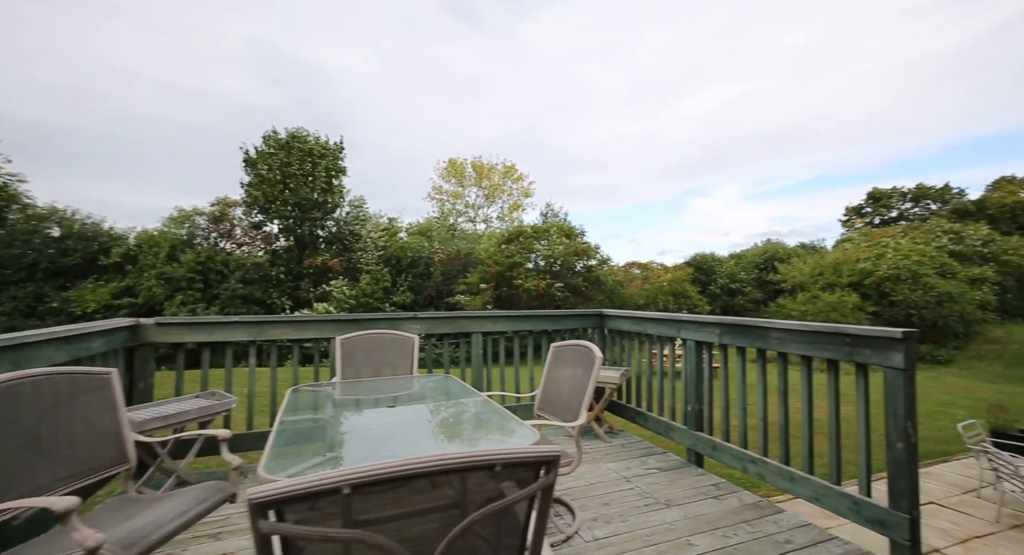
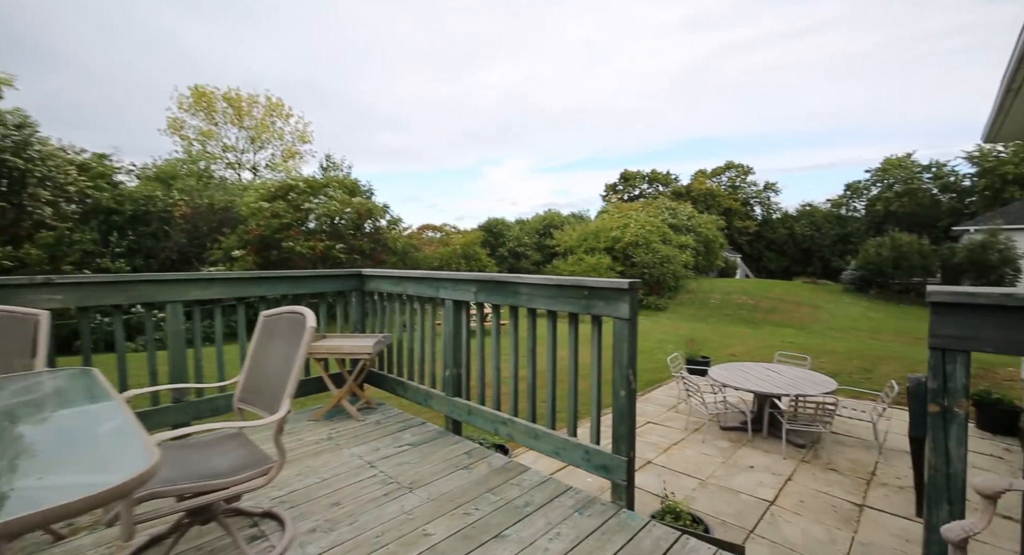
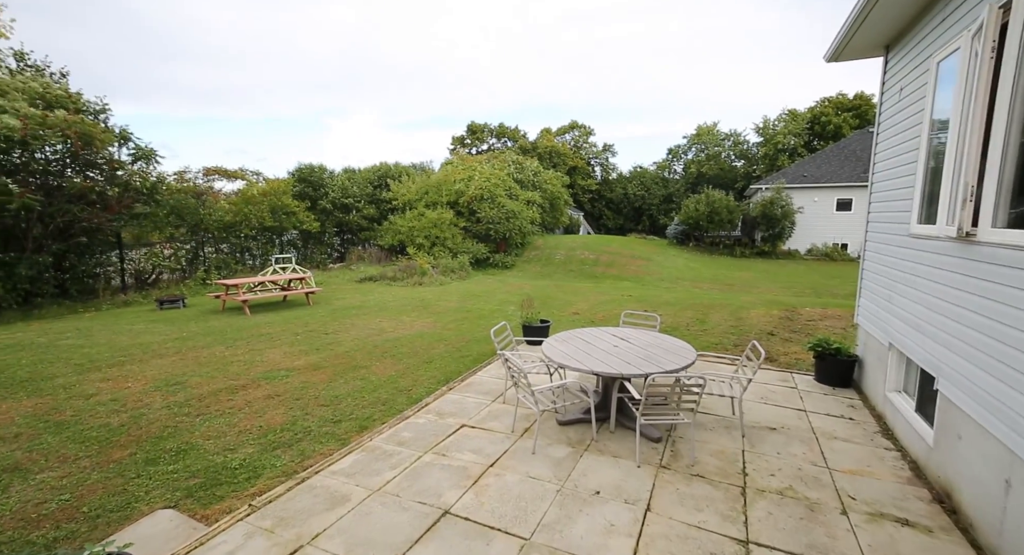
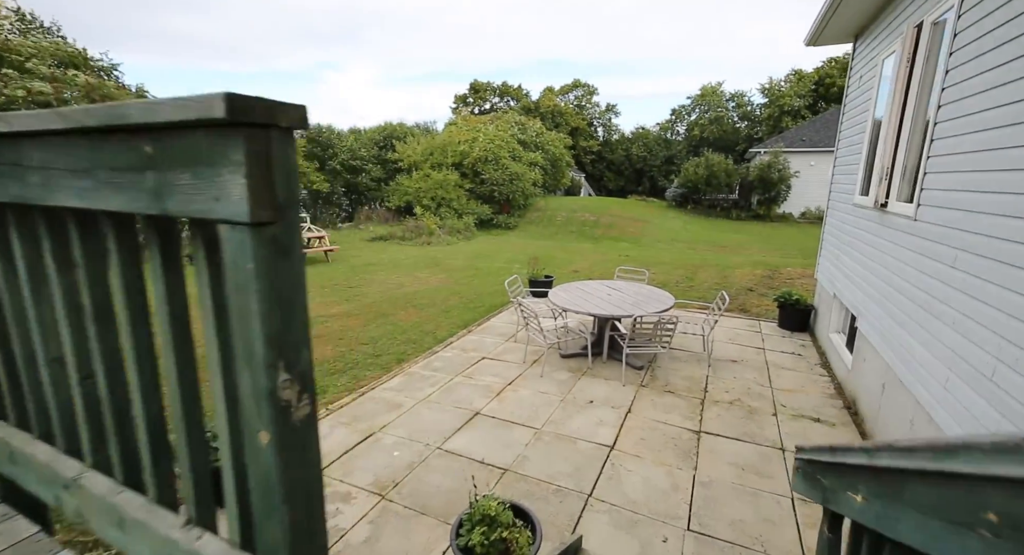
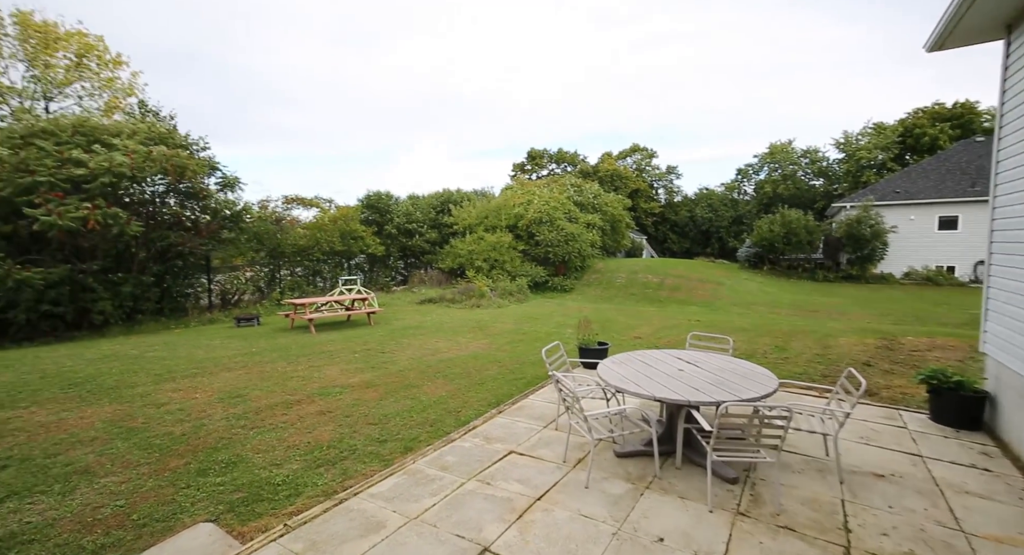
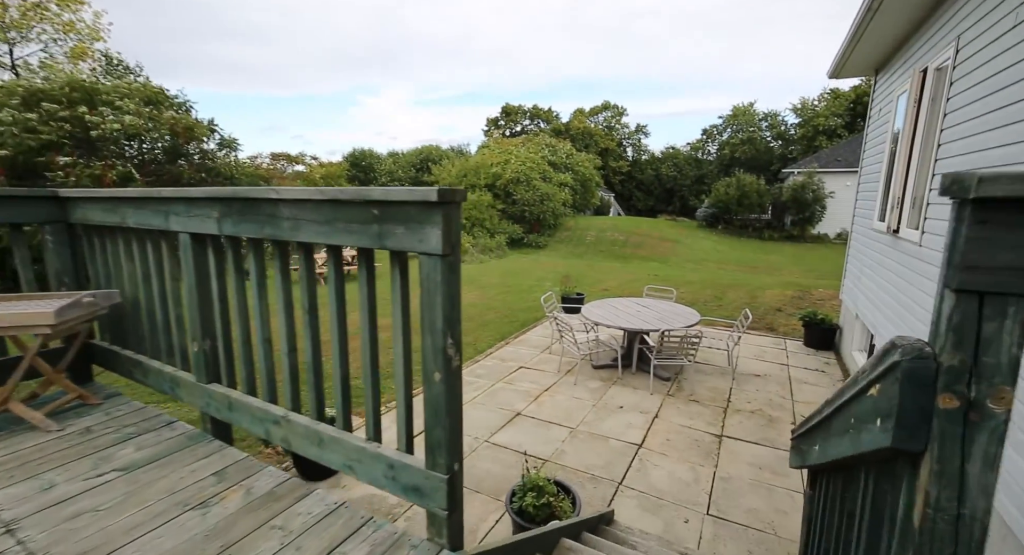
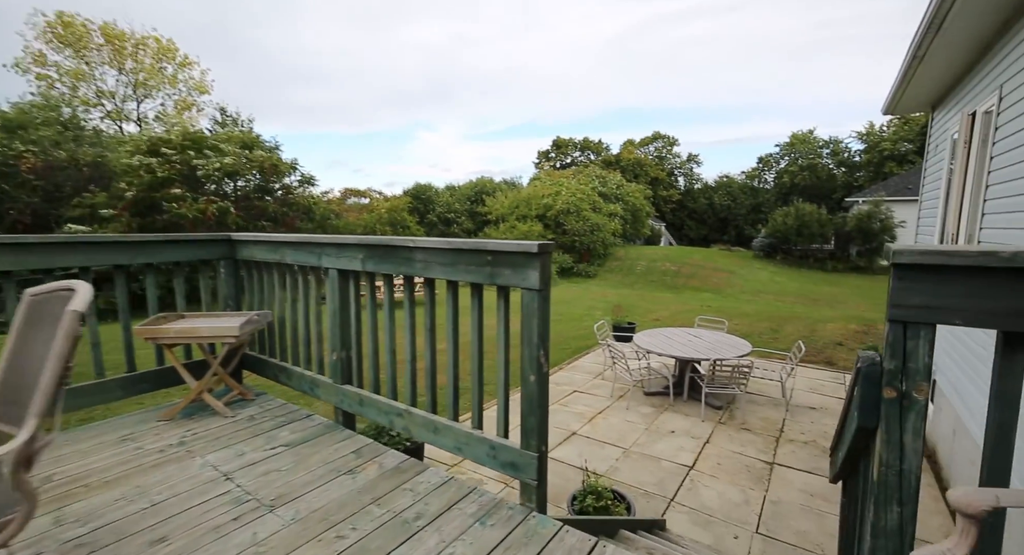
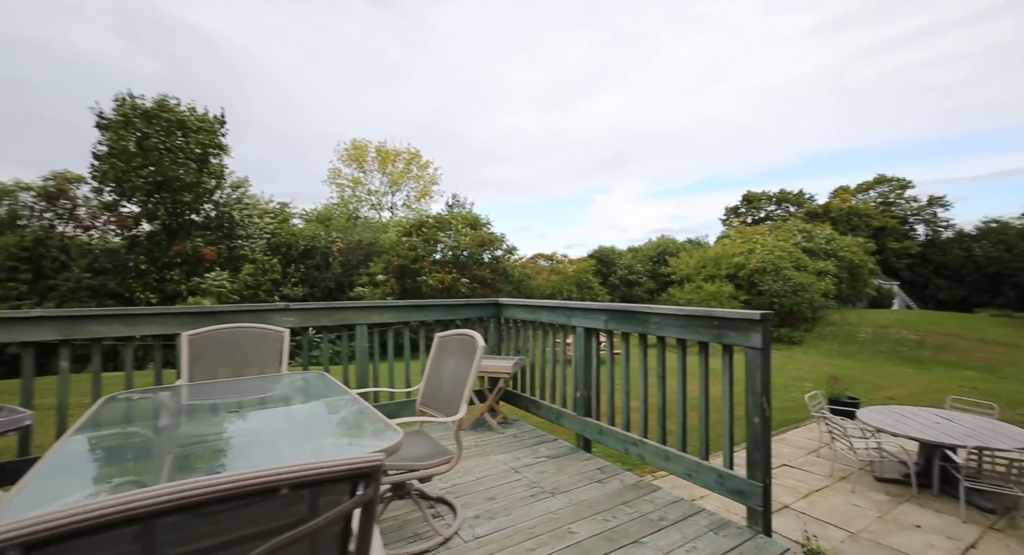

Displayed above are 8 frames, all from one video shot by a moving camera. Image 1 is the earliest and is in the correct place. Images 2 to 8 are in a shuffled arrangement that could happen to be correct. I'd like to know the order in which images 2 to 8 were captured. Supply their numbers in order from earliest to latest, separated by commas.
8, 2, 7, 6, 4, 3, 5
